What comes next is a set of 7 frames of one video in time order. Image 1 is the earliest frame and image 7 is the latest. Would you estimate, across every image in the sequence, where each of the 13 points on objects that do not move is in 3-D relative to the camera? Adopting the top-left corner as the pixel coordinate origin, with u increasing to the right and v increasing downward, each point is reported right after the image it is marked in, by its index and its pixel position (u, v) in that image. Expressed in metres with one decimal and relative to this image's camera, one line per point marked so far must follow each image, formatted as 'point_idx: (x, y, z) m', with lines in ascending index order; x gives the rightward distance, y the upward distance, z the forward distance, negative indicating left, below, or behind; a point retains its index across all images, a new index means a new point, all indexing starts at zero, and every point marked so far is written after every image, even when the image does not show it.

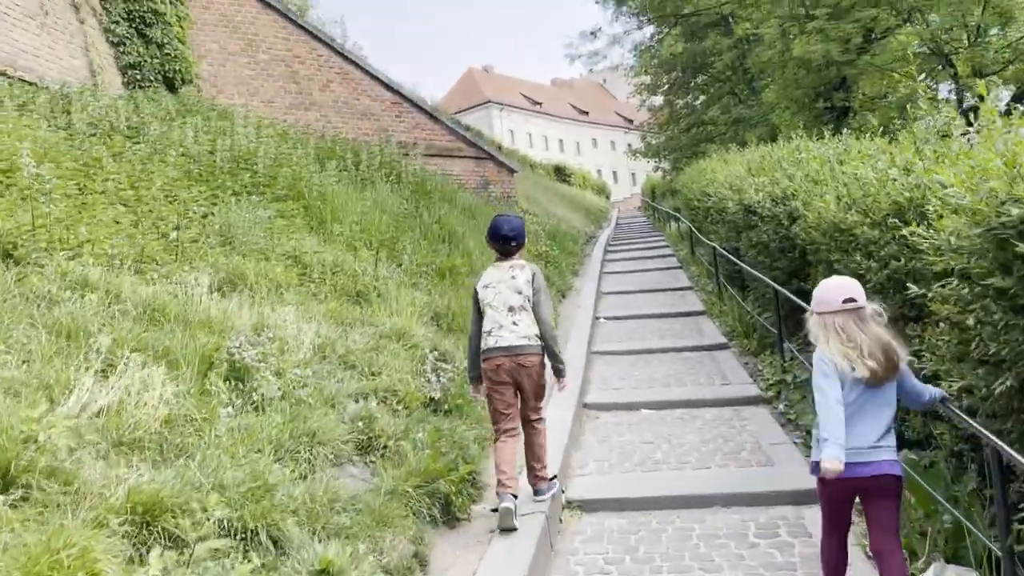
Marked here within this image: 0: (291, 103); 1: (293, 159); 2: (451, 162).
0: (-3.5, +3.0, +13.6) m
1: (-2.2, +1.3, +8.6) m
2: (-1.0, +2.2, +14.8) m
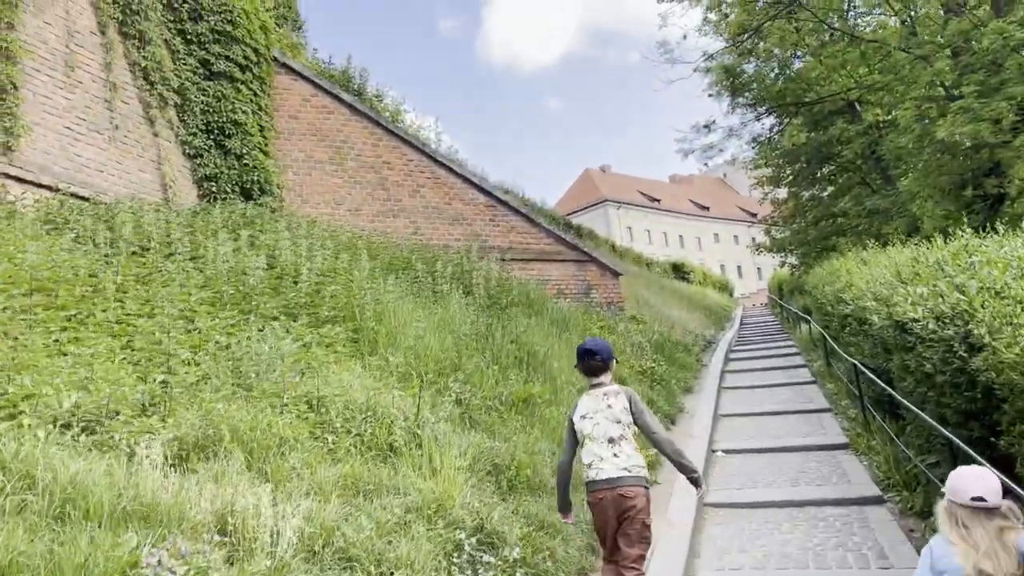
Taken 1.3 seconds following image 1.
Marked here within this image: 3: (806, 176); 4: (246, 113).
0: (-2.0, +1.2, +12.8) m
1: (-1.5, +0.1, +7.6) m
2: (+0.6, +0.4, +13.6) m
3: (+6.7, +2.6, +19.4) m
4: (-3.5, +2.3, +11.1) m
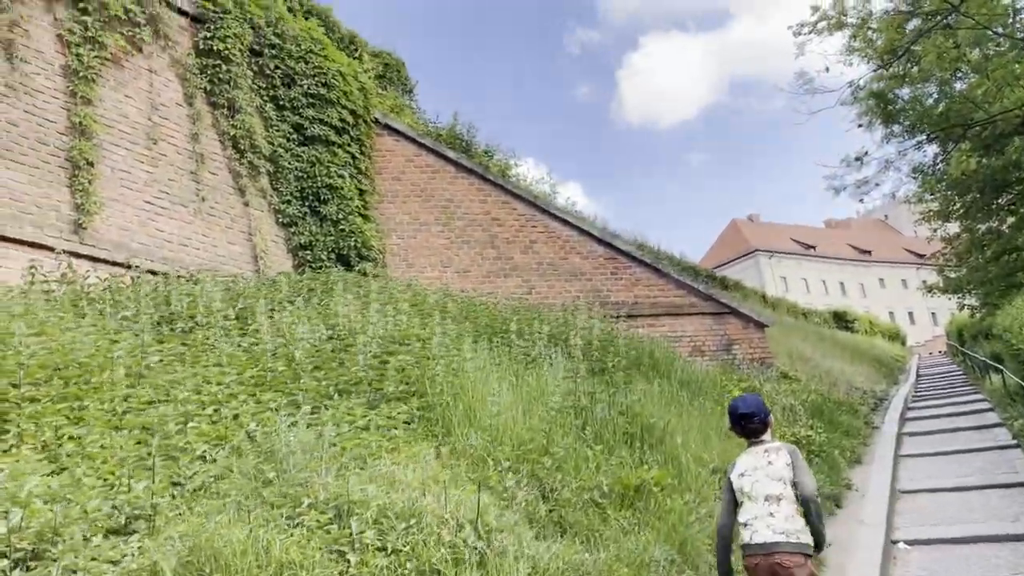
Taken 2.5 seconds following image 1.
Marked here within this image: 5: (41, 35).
0: (-0.3, +0.3, +11.9) m
1: (-0.6, -0.4, +6.5) m
2: (+2.4, -0.5, +12.1) m
3: (+9.4, +1.7, +16.9) m
4: (-2.1, +1.4, +10.5) m
5: (-4.2, +2.3, +7.6) m
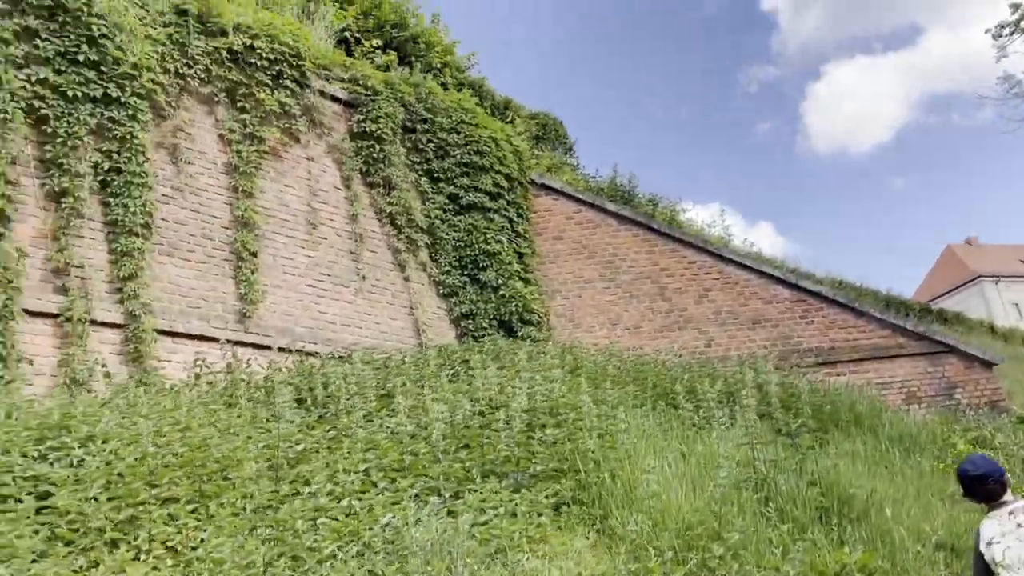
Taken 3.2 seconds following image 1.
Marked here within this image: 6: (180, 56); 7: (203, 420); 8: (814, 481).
0: (+2.0, -0.5, +11.2) m
1: (+0.5, -0.9, +6.0) m
2: (+4.8, -1.0, +10.7) m
3: (+12.5, +1.5, +14.1) m
4: (-0.1, +0.6, +10.3) m
5: (-2.9, +1.4, +8.0) m
6: (-3.1, +2.1, +7.8) m
7: (-1.9, -0.8, +5.3) m
8: (+2.0, -1.2, +5.5) m
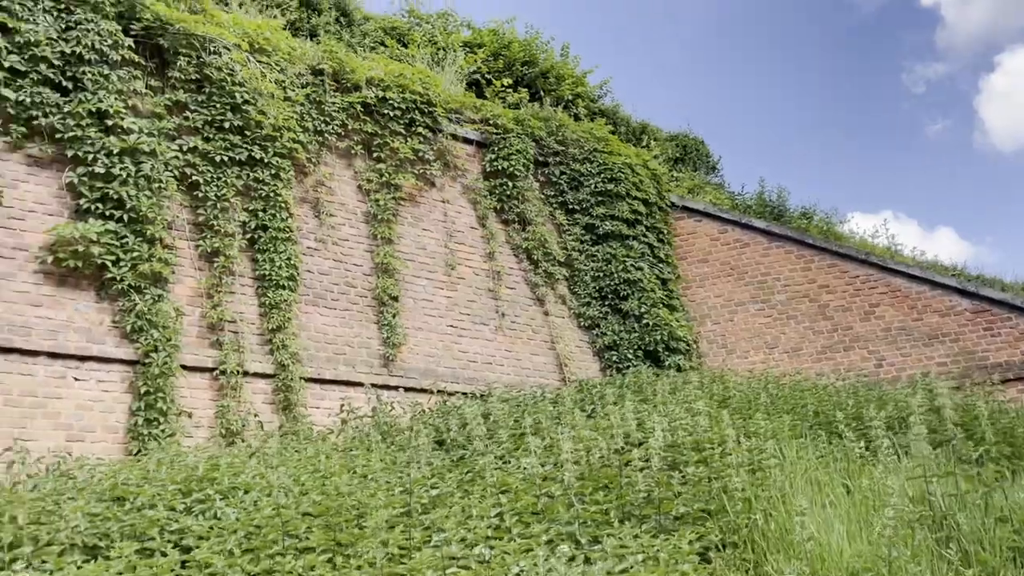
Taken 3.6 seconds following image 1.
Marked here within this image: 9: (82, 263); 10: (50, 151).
0: (+3.8, -0.7, +10.4) m
1: (+1.5, -1.0, +5.6) m
2: (+6.5, -1.0, +9.4) m
3: (+14.5, +1.9, +11.4) m
4: (+1.5, +0.2, +10.0) m
5: (-1.6, +1.0, +8.2) m
6: (-1.9, +1.7, +8.2) m
7: (-1.0, -1.1, +5.3) m
8: (+2.8, -1.3, +4.8) m
9: (-3.2, +0.2, +6.2) m
10: (-3.5, +1.0, +6.4) m
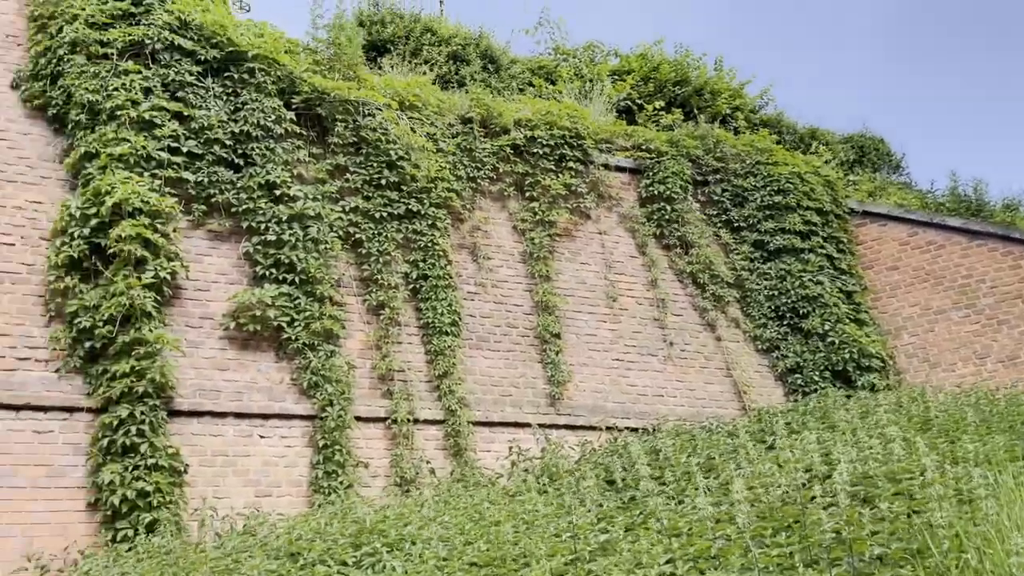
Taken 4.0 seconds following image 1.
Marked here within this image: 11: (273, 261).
0: (+5.8, -0.7, +9.2) m
1: (+2.5, -1.1, +5.0) m
2: (+8.2, -0.7, +7.6) m
3: (+16.2, +2.8, +8.0) m
4: (+3.4, +0.1, +9.3) m
5: (-0.1, +0.6, +8.3) m
6: (-0.4, +1.2, +8.3) m
7: (0.0, -1.4, +5.2) m
8: (+3.7, -1.2, +3.9) m
9: (-2.0, -0.3, +6.6) m
10: (-2.3, +0.5, +6.9) m
11: (-1.9, +0.2, +6.8) m
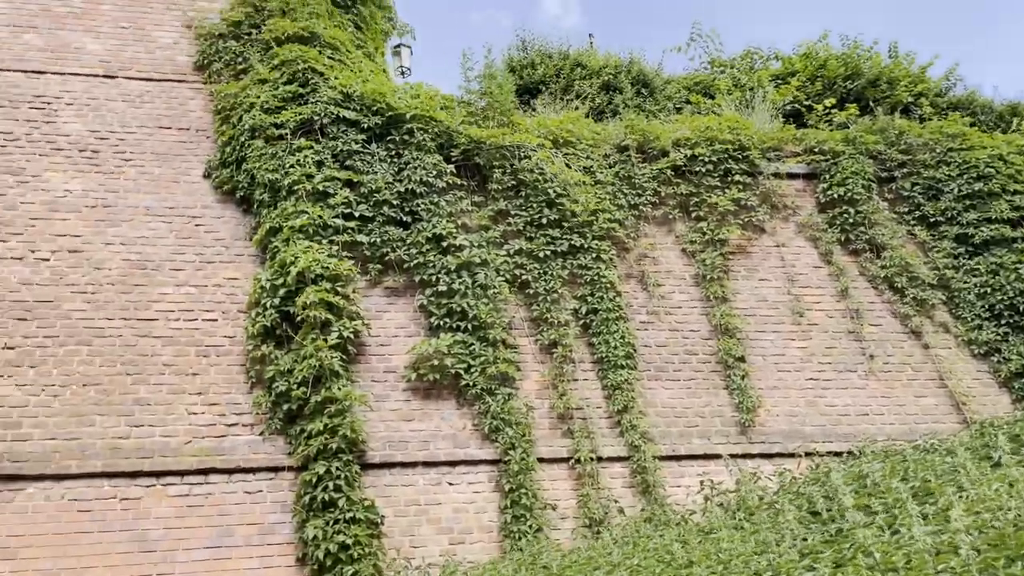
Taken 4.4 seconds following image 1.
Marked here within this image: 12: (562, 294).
0: (+7.6, -0.3, +7.6) m
1: (+3.5, -1.0, +4.2) m
2: (+9.6, 0.0, +5.6) m
3: (+17.1, +4.3, +4.4) m
4: (+5.2, +0.2, +8.3) m
5: (+1.5, +0.3, +8.1) m
6: (+1.1, +1.0, +8.2) m
7: (+1.1, -1.5, +4.9) m
8: (+4.4, -0.9, +2.9) m
9: (-0.6, -0.7, +6.8) m
10: (-0.9, +0.1, +7.2) m
11: (-0.5, -0.2, +7.0) m
12: (+0.5, -0.1, +7.4) m
